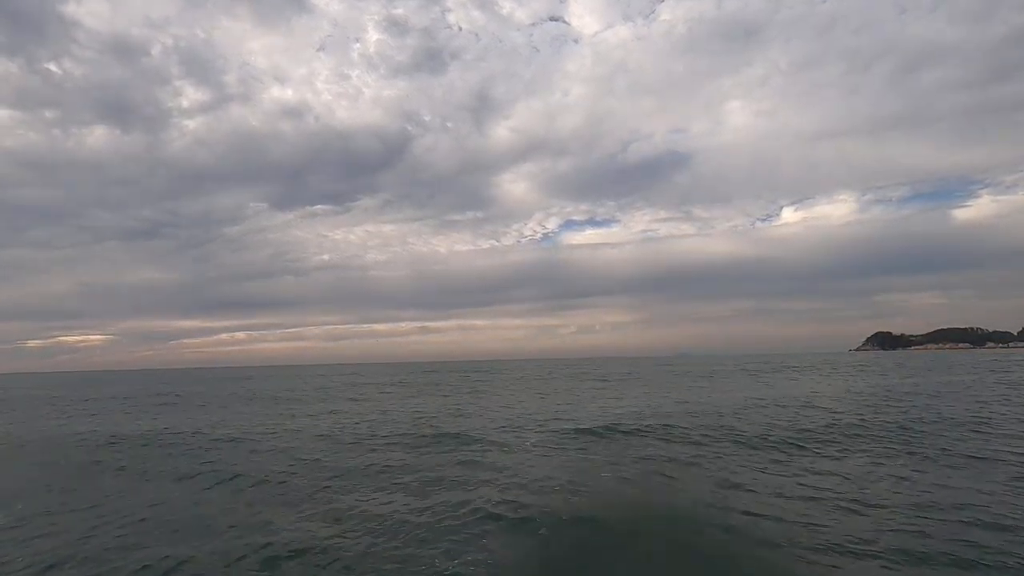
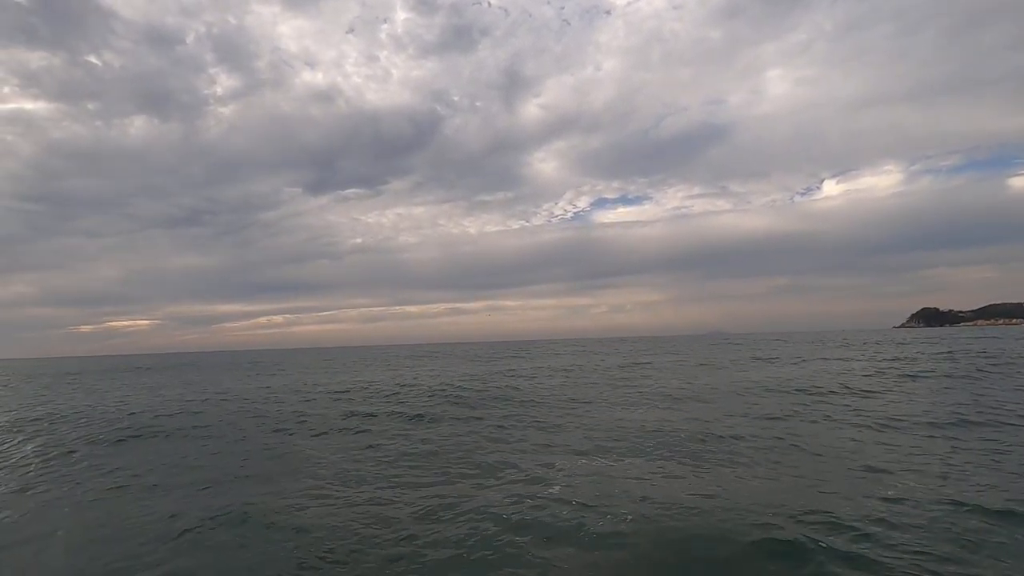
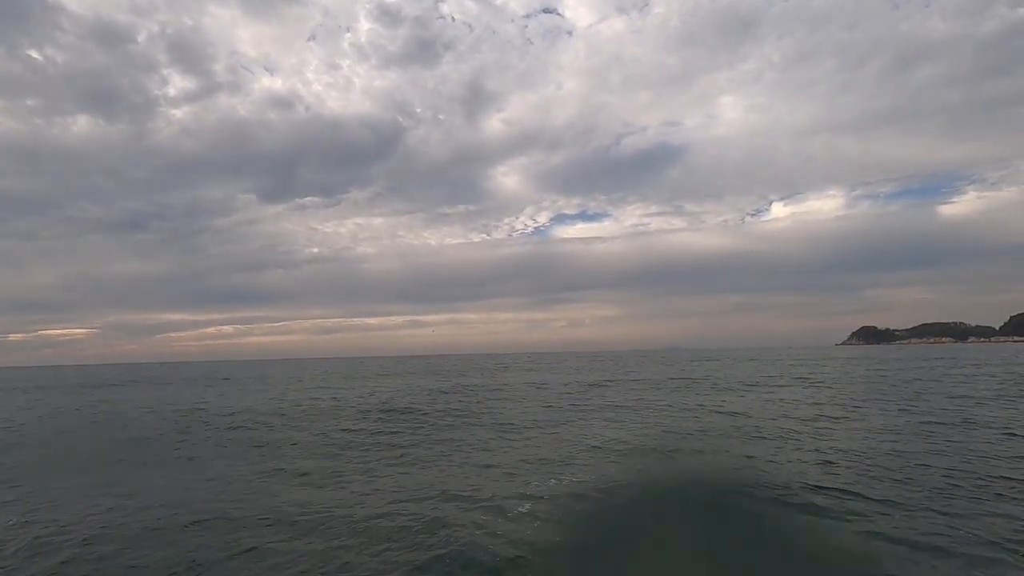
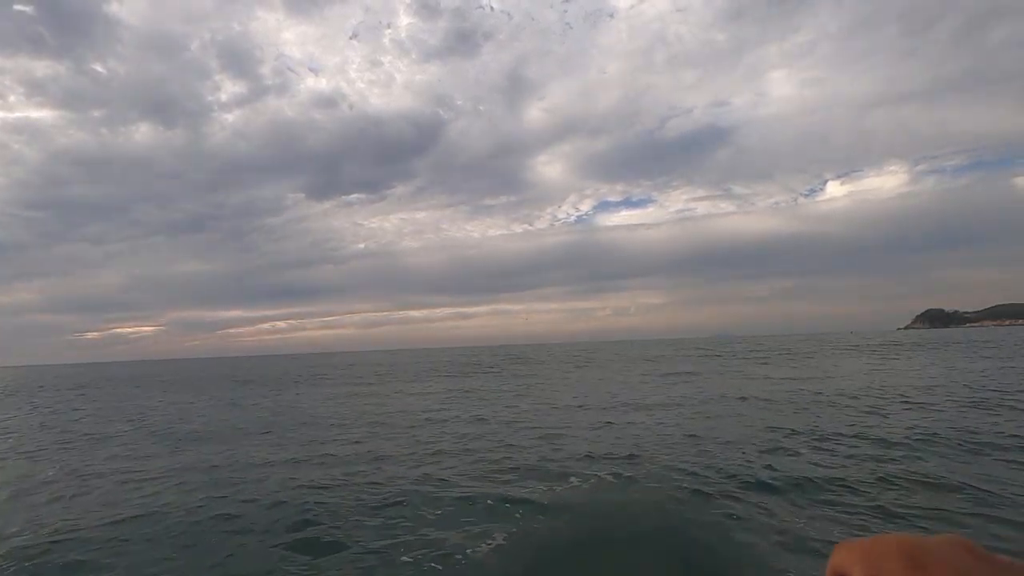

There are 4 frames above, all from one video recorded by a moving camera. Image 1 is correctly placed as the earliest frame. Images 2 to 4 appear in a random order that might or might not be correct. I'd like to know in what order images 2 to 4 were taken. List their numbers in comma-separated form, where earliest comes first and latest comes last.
3, 2, 4
